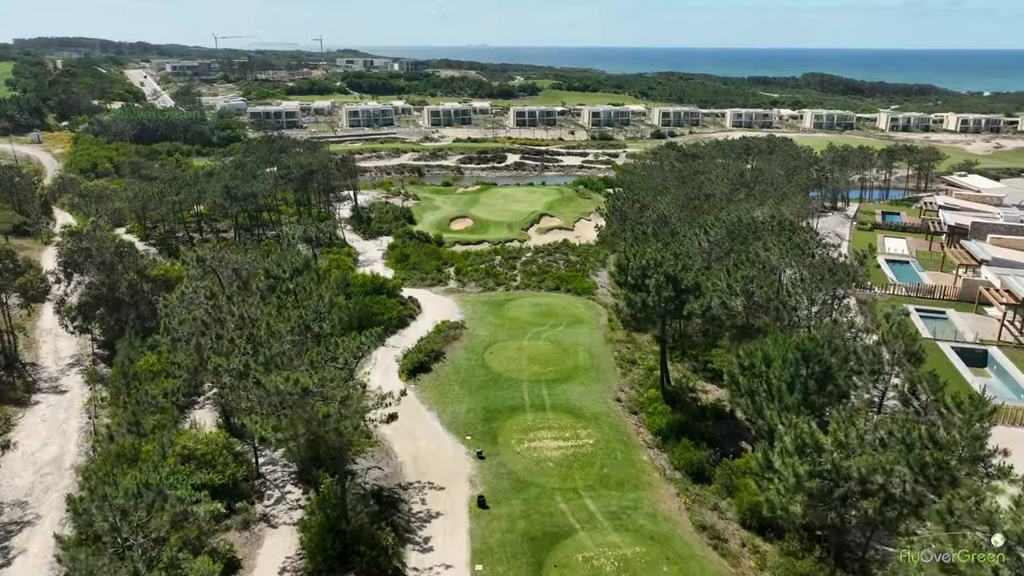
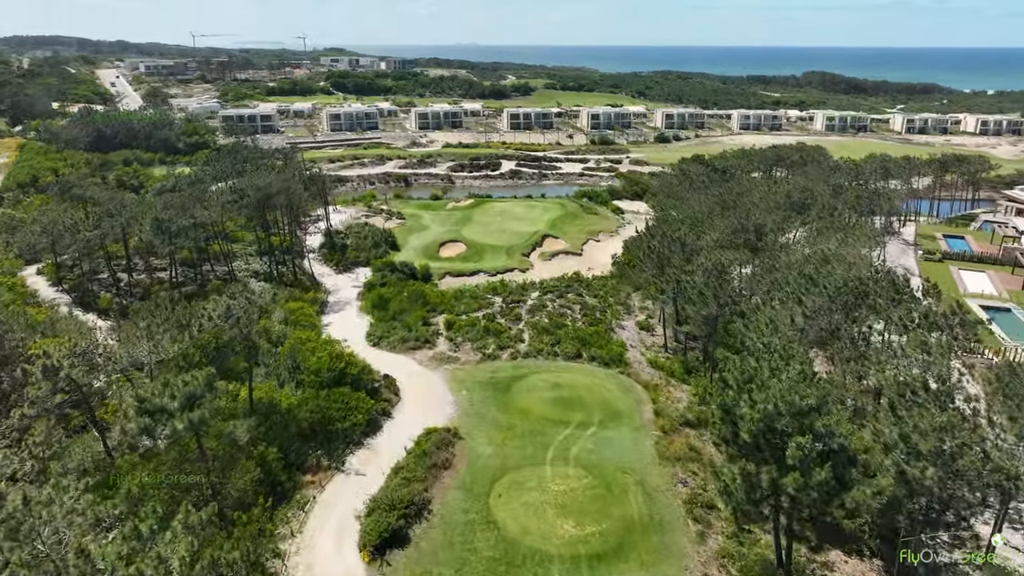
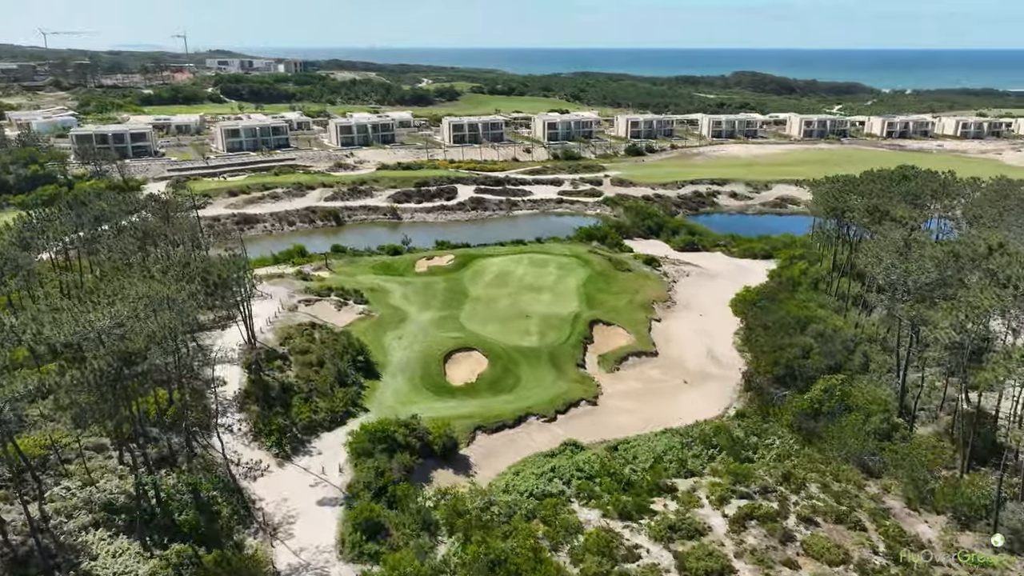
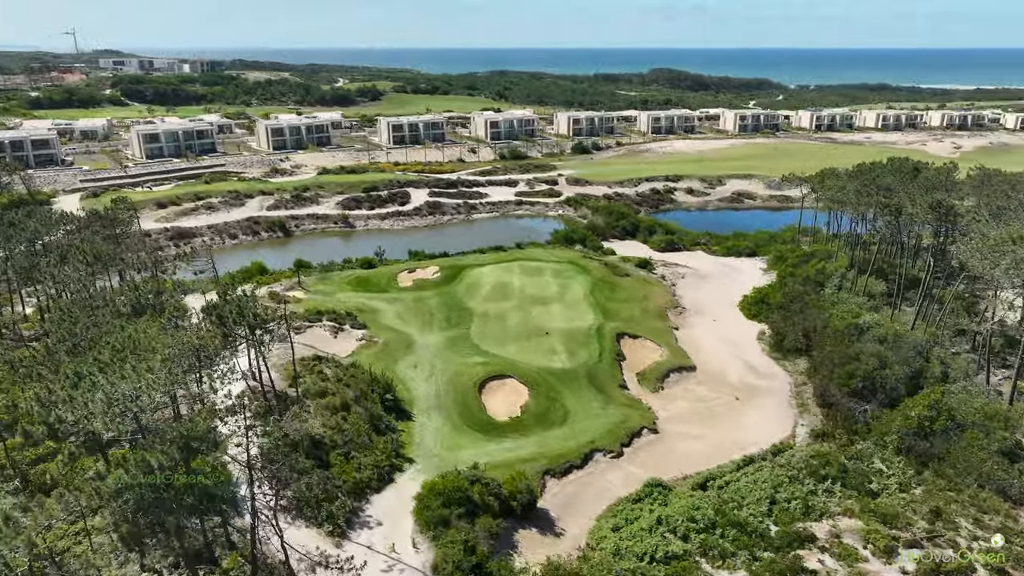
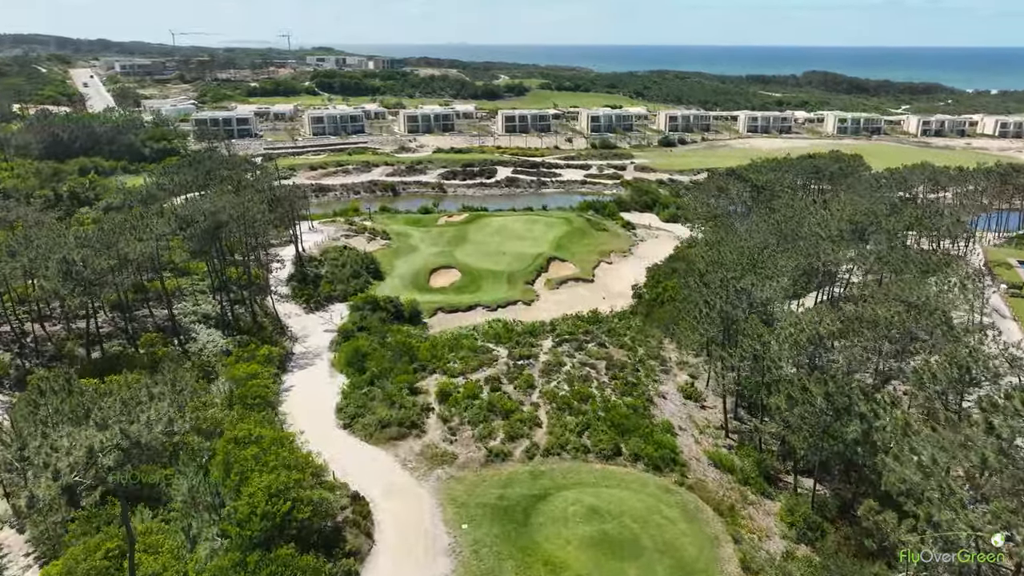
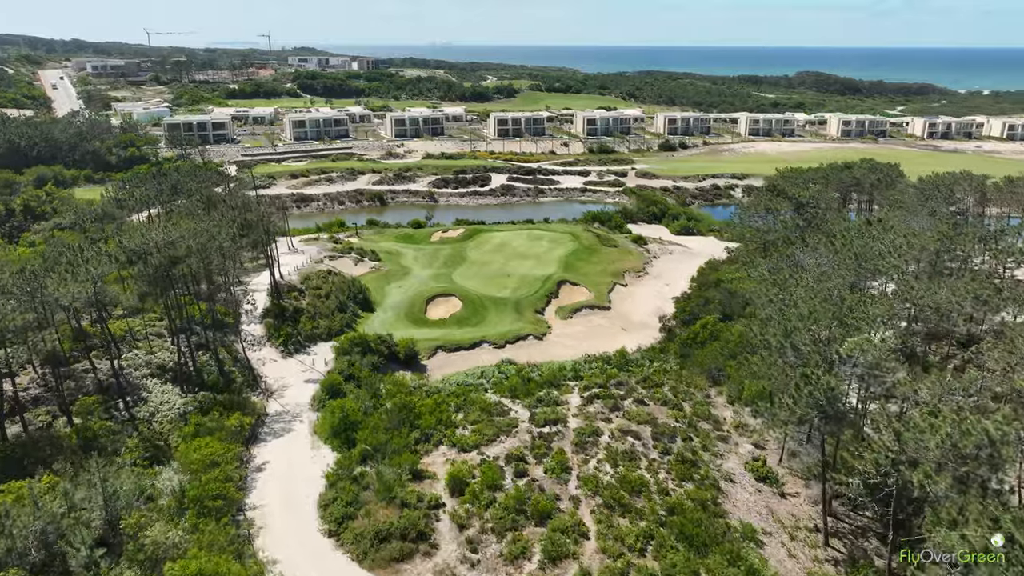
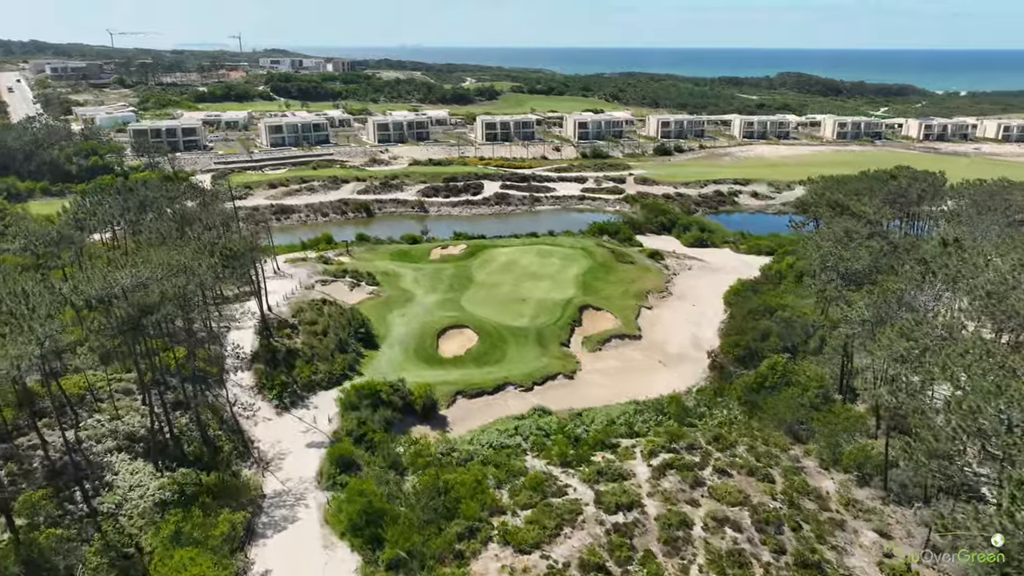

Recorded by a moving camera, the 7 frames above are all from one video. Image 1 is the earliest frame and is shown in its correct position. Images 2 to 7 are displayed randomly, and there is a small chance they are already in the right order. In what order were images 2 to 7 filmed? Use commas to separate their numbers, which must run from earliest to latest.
2, 5, 6, 7, 3, 4
